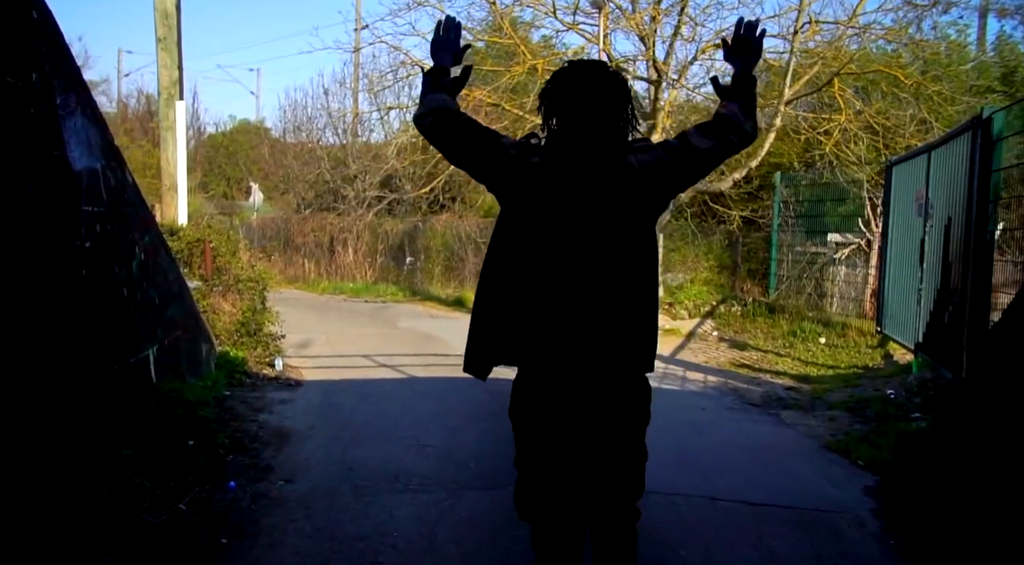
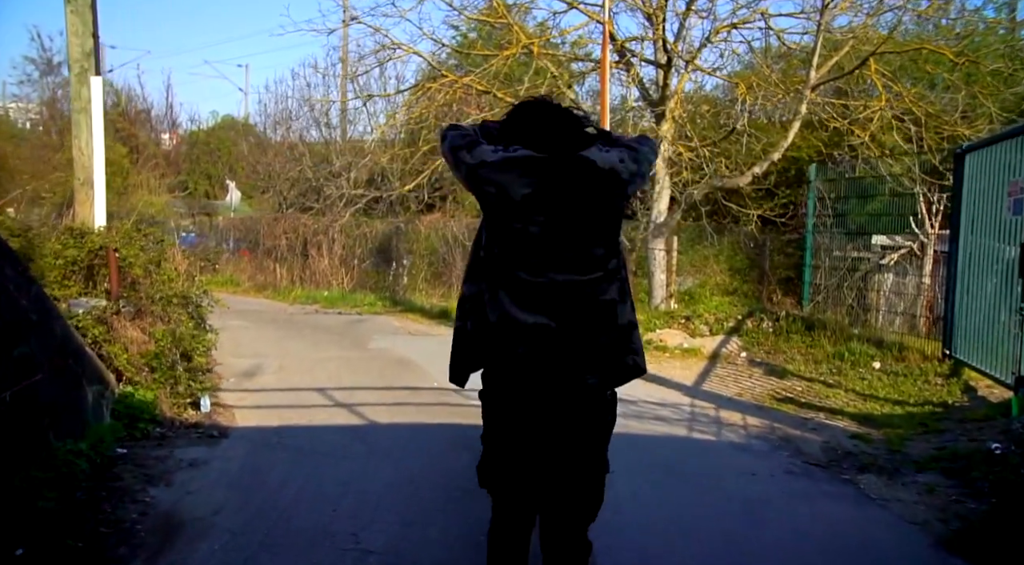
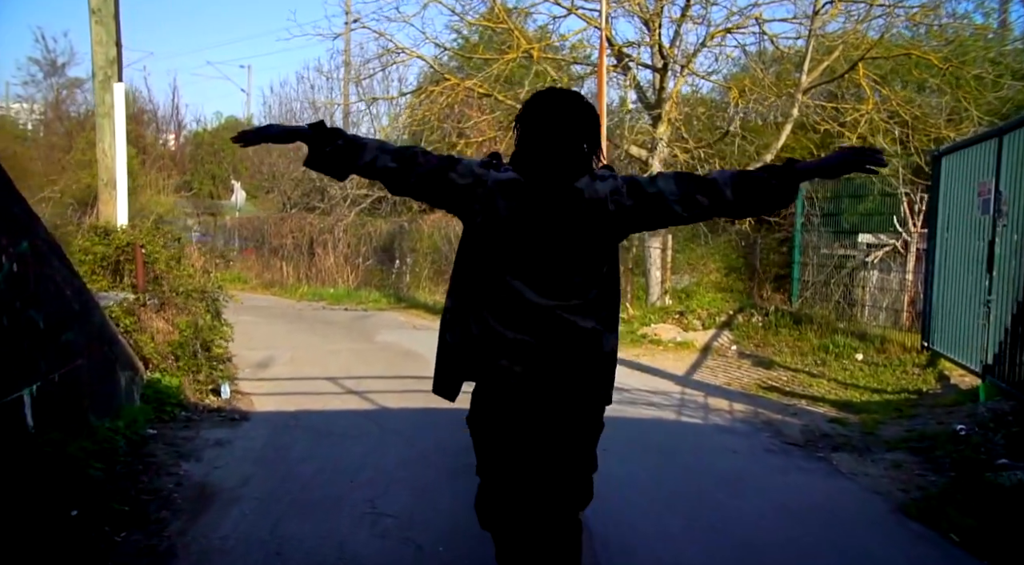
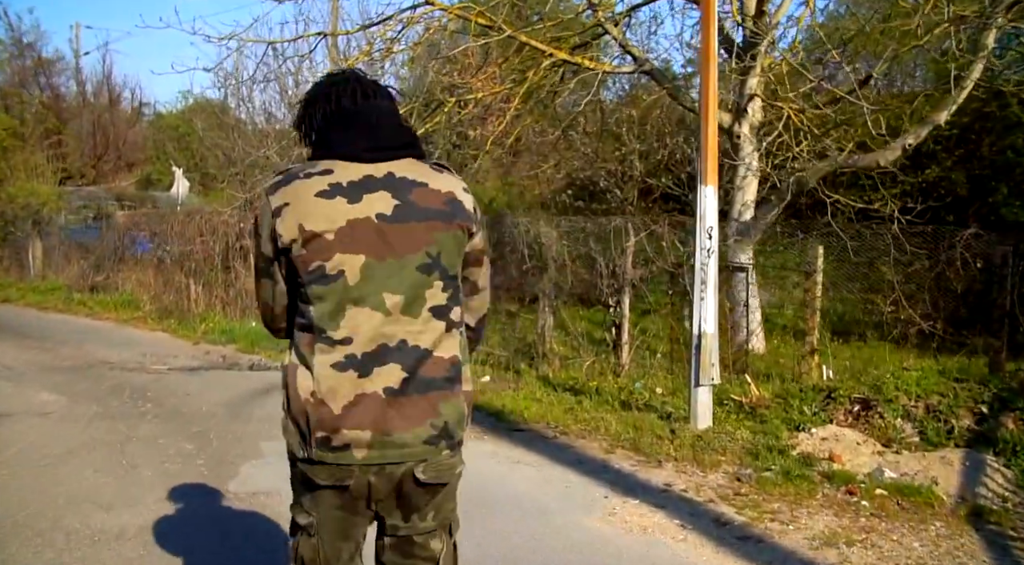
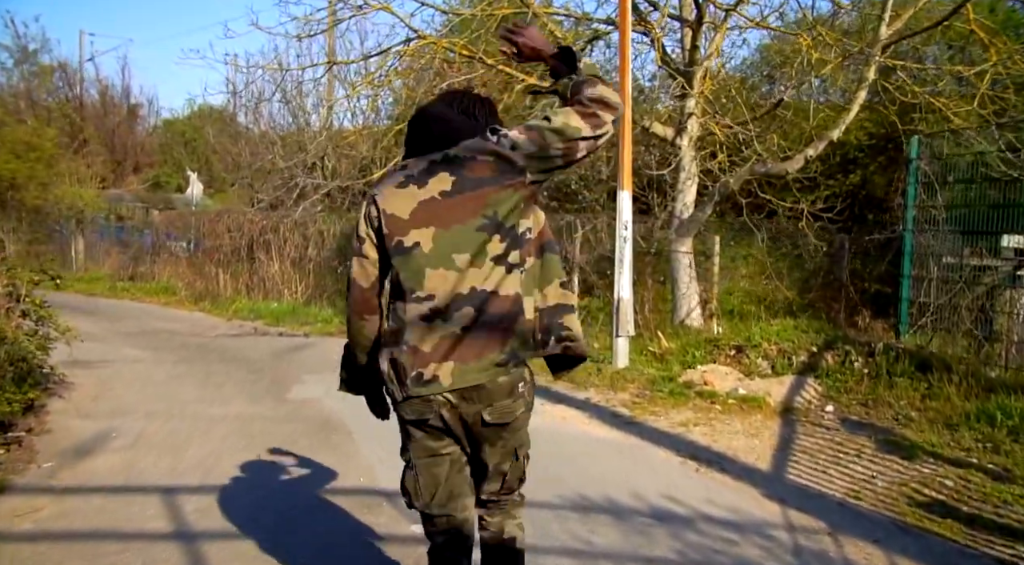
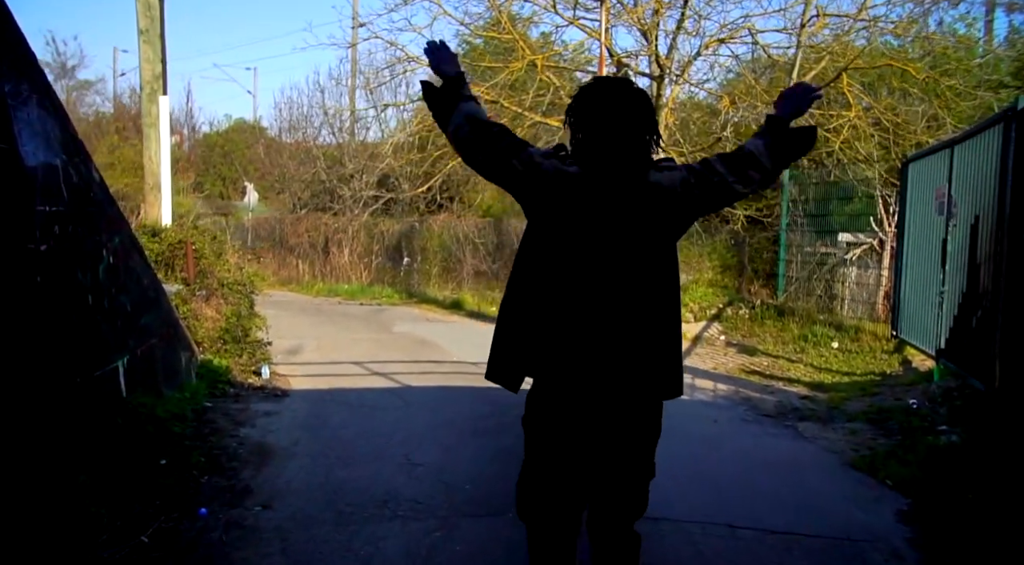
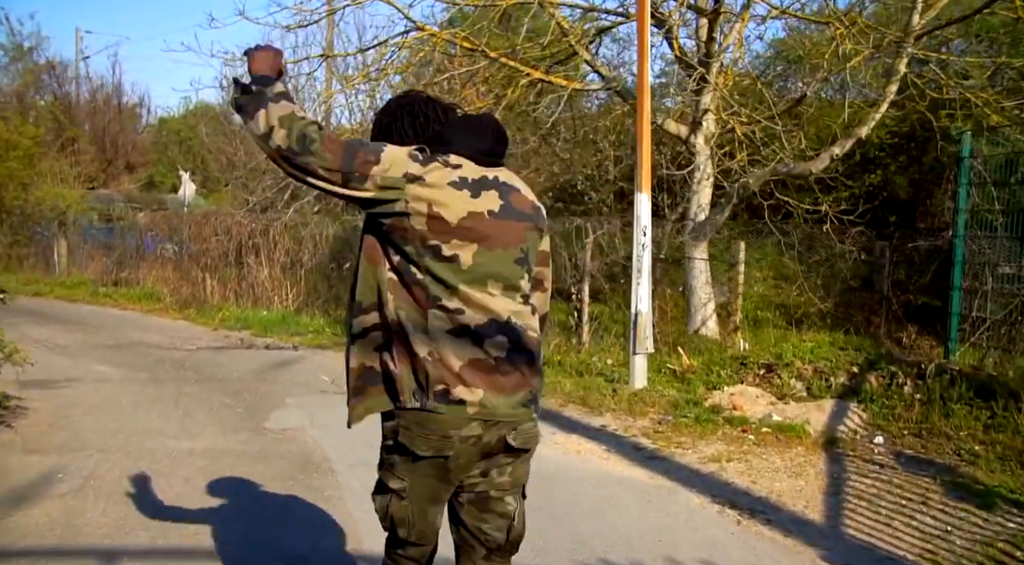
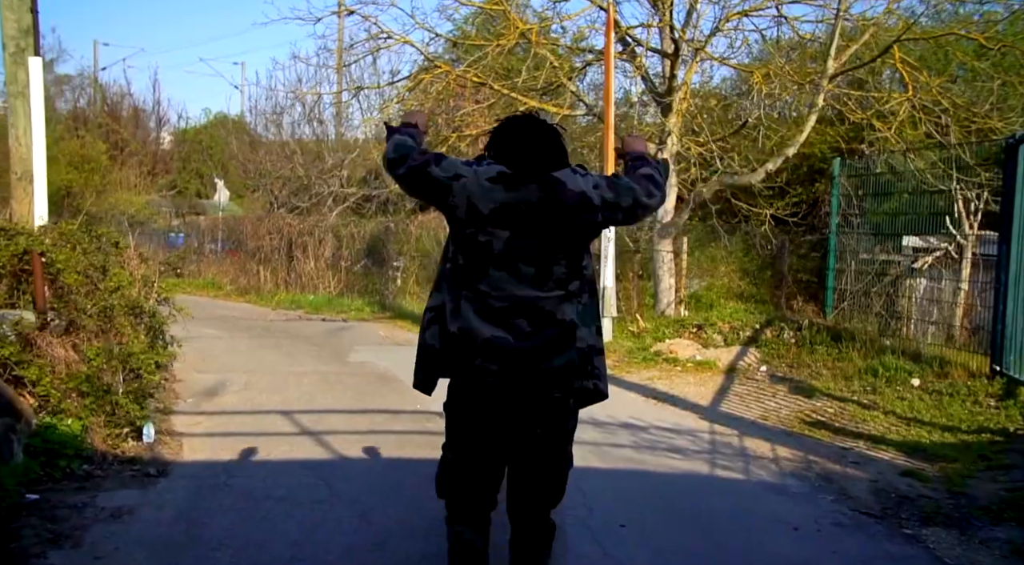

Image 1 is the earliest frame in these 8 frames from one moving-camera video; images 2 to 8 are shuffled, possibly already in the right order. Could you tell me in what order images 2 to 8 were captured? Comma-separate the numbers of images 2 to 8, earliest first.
6, 3, 2, 8, 5, 7, 4
